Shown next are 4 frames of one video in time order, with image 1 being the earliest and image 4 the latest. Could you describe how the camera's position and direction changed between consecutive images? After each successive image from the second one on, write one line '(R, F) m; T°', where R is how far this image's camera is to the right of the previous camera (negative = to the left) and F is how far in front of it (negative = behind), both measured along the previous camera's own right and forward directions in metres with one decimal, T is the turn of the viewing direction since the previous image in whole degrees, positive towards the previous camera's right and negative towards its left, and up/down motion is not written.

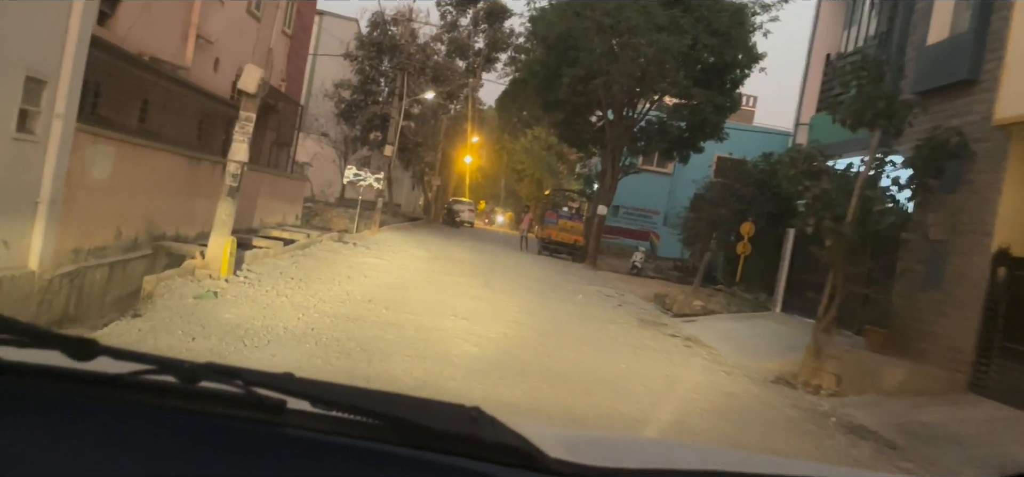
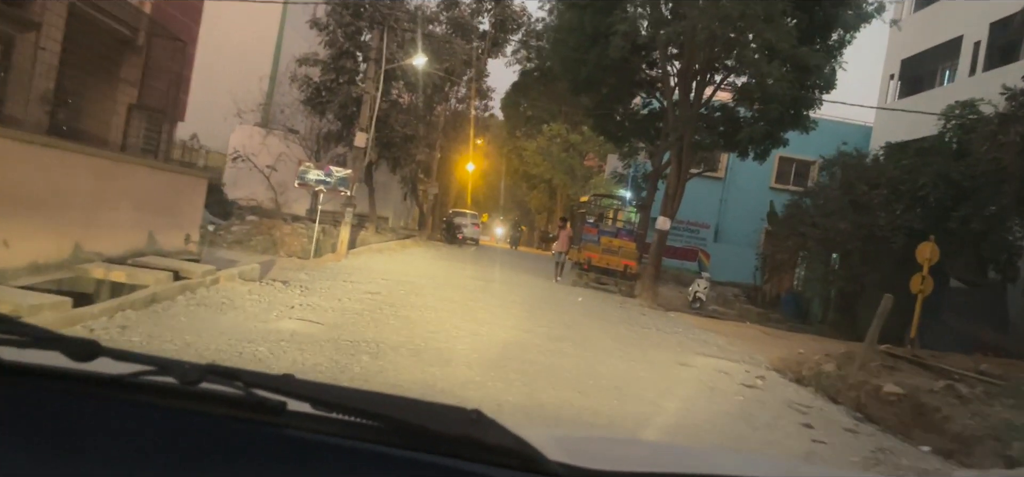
(-0.6, +8.5) m; 0°
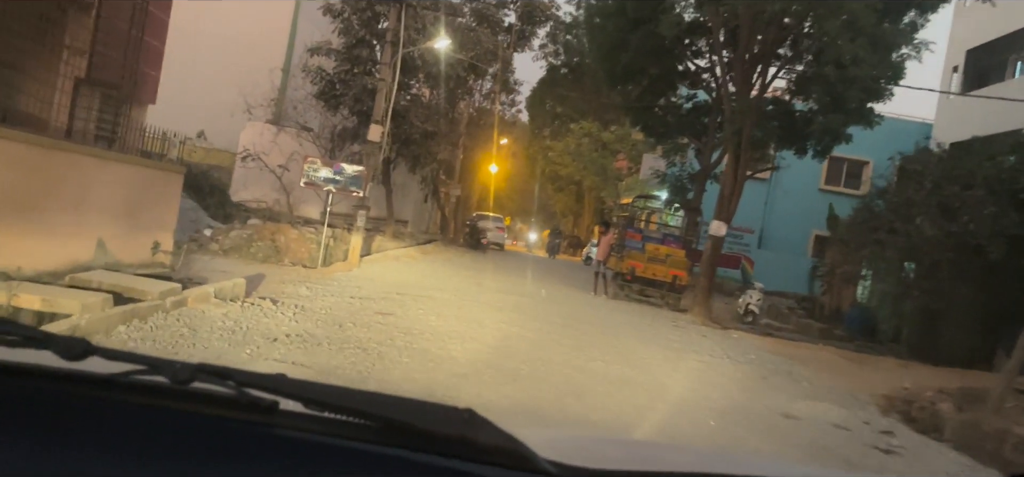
(-0.3, +2.4) m; -1°
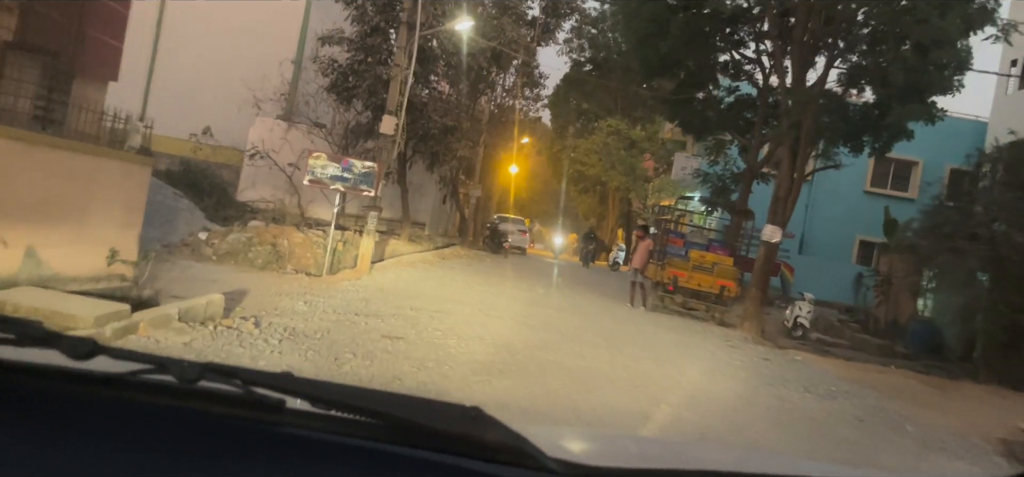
(-0.2, +1.9) m; -1°
